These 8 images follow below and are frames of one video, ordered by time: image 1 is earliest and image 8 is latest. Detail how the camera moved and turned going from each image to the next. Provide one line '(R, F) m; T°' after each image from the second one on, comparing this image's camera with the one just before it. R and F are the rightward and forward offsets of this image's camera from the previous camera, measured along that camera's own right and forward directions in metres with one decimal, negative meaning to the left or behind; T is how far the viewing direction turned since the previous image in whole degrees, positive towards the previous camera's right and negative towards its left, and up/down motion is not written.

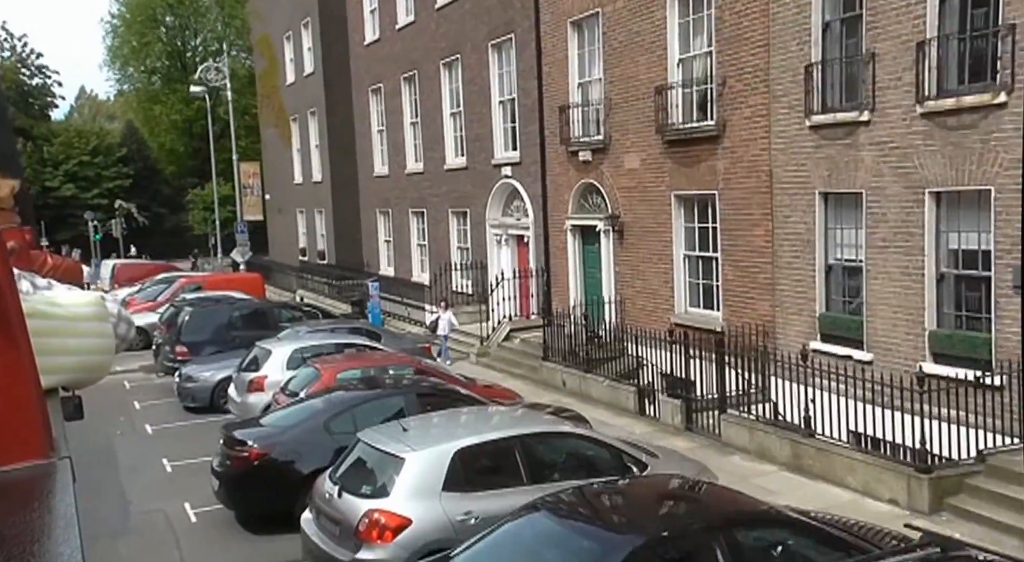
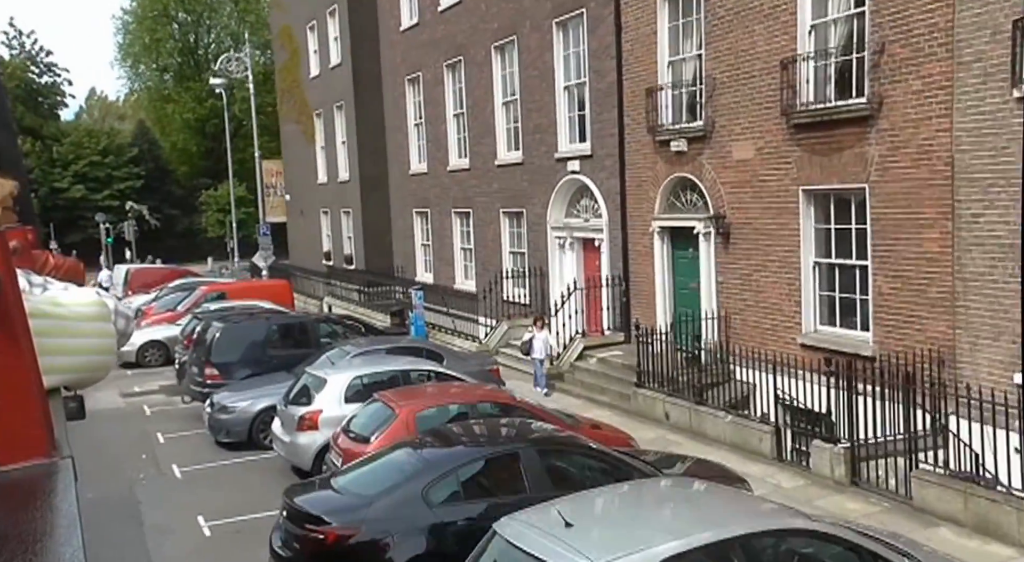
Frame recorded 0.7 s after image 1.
(-1.0, +2.4) m; 0°
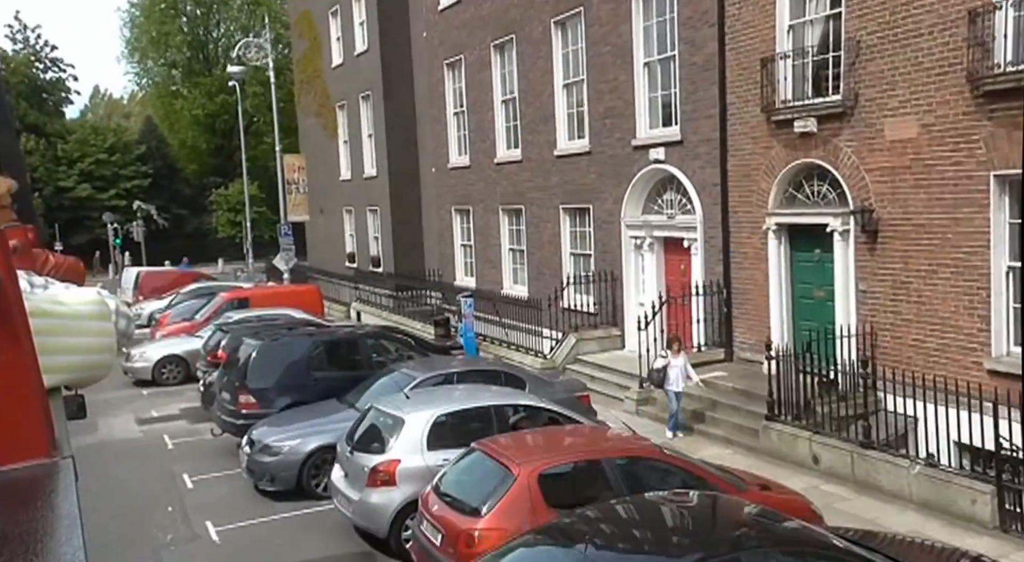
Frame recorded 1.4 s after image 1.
(-1.0, +2.4) m; 0°
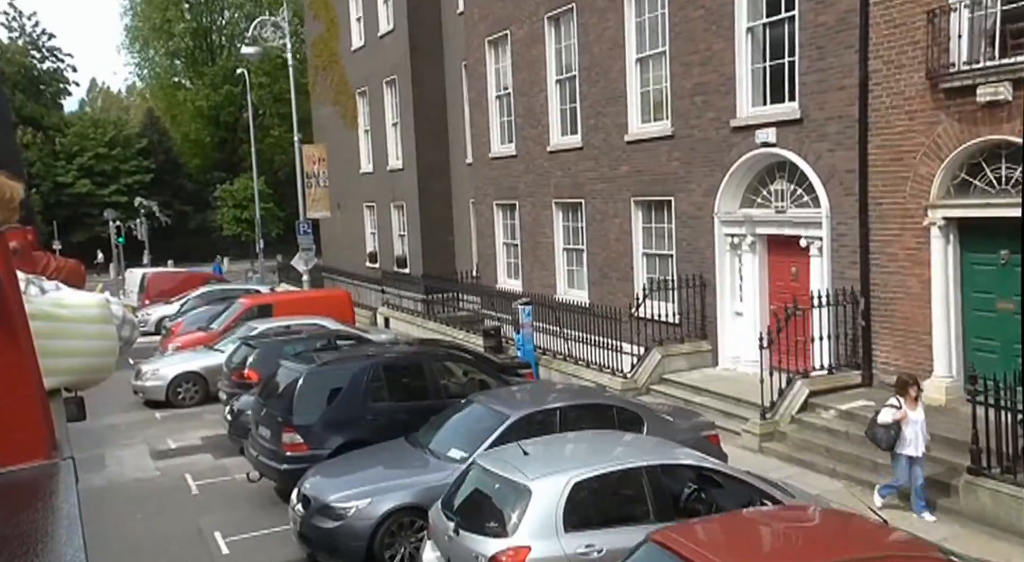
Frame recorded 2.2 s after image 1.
(-1.0, +2.5) m; 0°
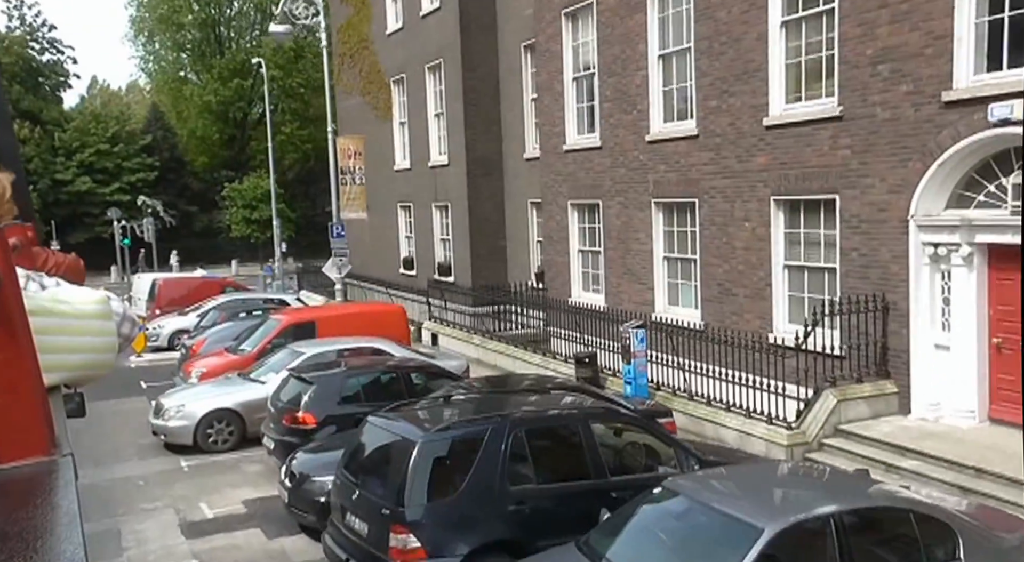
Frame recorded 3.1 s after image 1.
(-1.5, +3.3) m; 0°
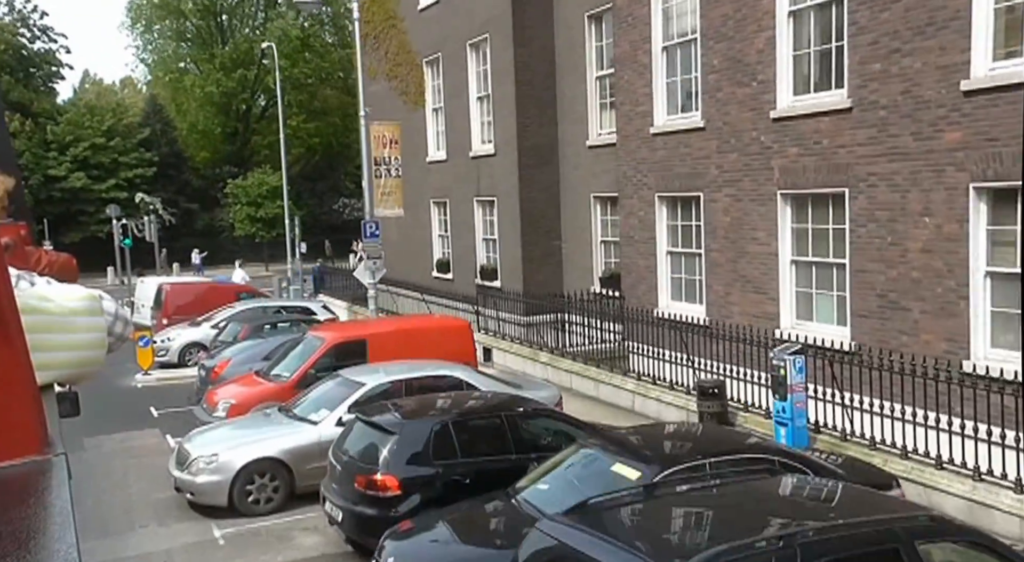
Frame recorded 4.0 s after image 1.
(-1.3, +3.0) m; 0°
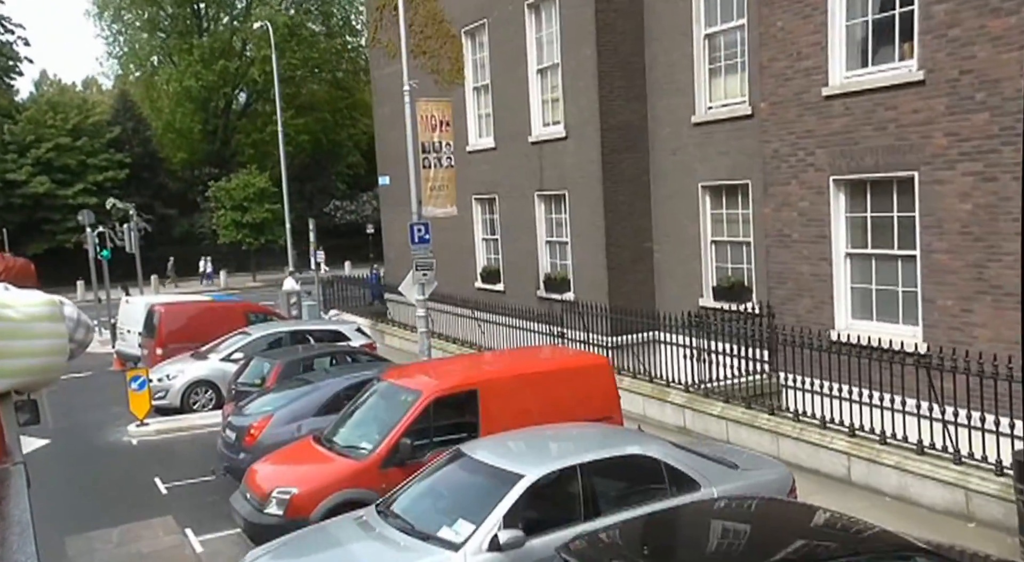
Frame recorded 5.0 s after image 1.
(-1.9, +4.3) m; +2°
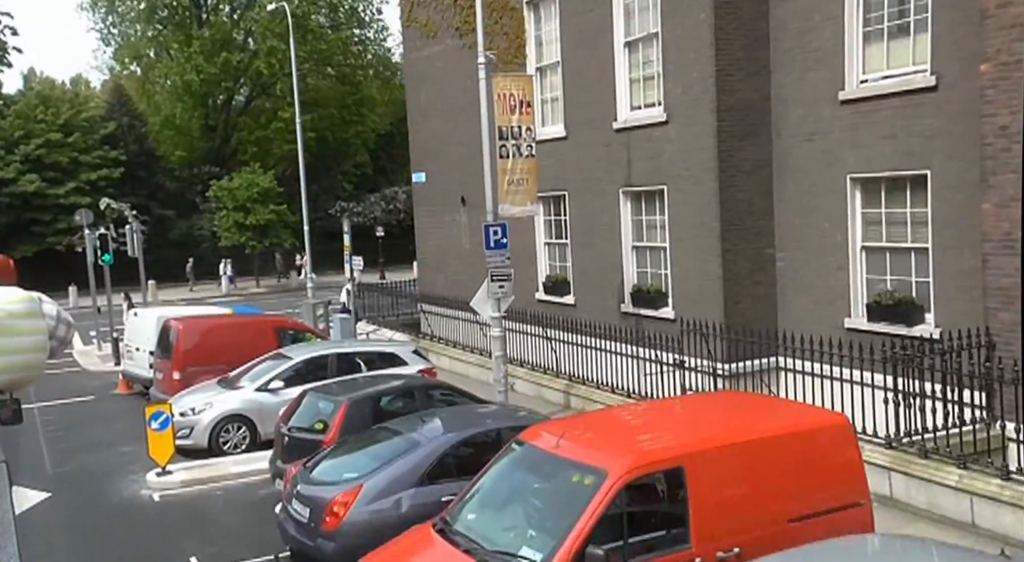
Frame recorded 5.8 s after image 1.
(-1.5, +3.1) m; +1°
